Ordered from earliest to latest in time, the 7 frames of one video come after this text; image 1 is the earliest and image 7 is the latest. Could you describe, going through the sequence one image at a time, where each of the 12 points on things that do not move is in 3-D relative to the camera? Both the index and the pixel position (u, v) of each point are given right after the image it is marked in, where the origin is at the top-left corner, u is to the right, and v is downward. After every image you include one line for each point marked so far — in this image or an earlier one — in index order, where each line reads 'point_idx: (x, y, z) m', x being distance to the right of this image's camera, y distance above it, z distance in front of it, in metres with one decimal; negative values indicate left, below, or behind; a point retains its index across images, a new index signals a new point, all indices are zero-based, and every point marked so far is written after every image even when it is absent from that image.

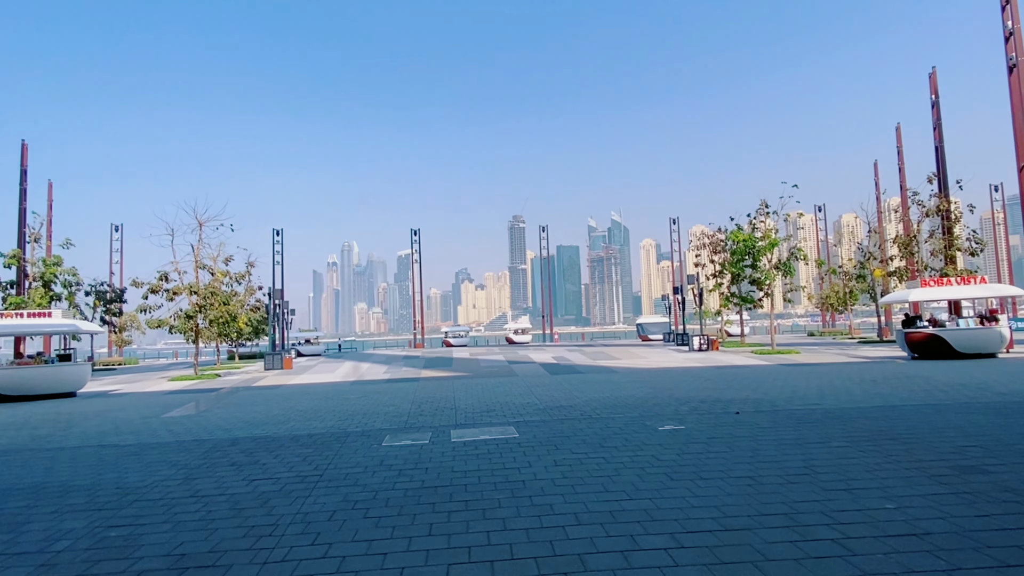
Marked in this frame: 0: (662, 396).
0: (+3.3, -2.4, +12.9) m
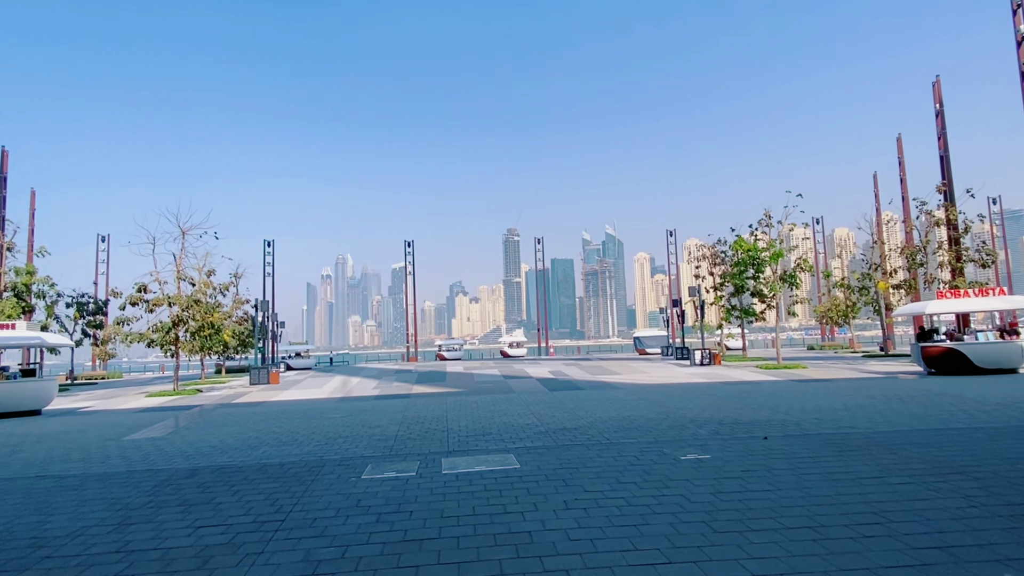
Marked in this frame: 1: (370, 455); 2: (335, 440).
0: (+3.3, -2.6, +11.8) m
1: (-2.1, -2.5, +8.9) m
2: (-3.2, -2.7, +10.6) m
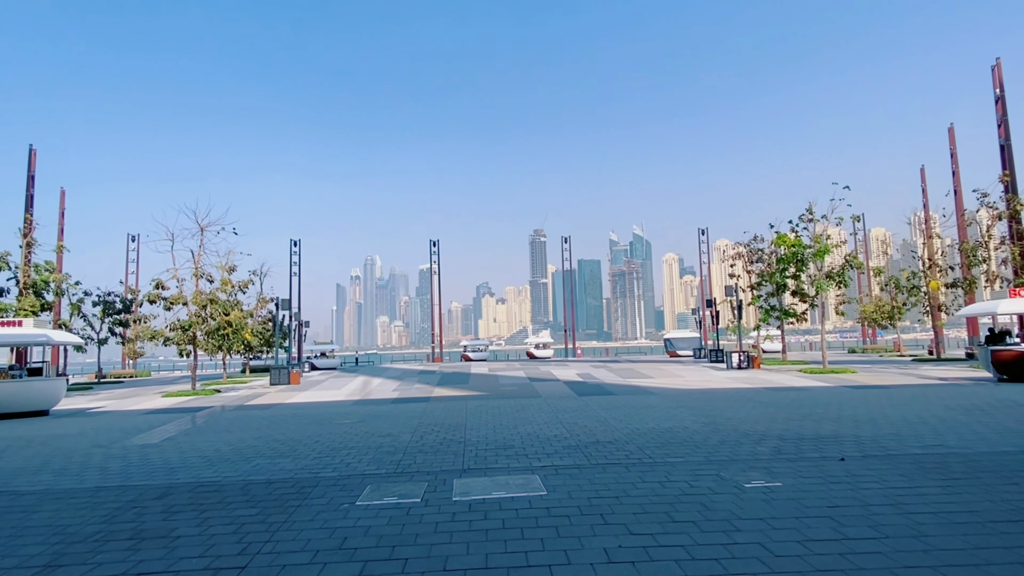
0: (+3.7, -2.5, +10.3) m
1: (-1.8, -2.4, +7.7) m
2: (-2.8, -2.6, +9.4) m
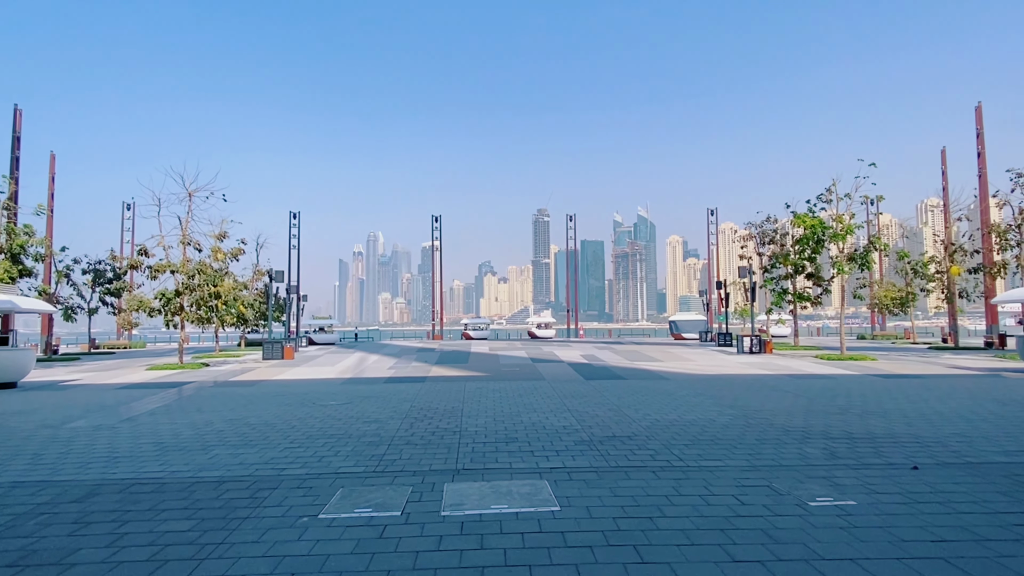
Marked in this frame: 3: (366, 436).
0: (+3.8, -2.1, +9.0) m
1: (-1.8, -2.0, +6.4) m
2: (-2.7, -2.1, +8.1) m
3: (-2.1, -2.1, +8.4) m
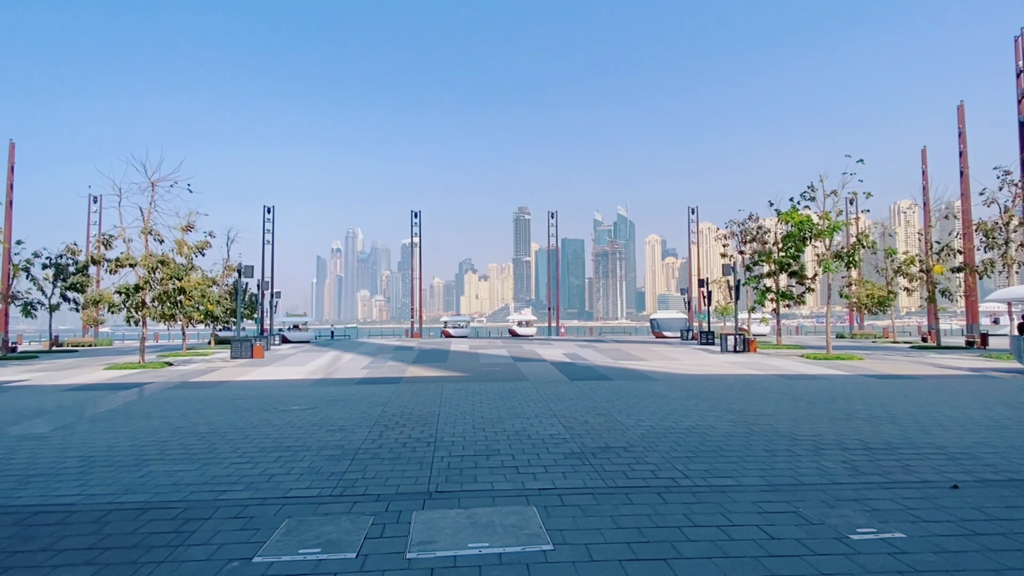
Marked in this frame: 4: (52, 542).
0: (+3.5, -2.0, +8.2) m
1: (-1.9, -1.9, +5.4) m
2: (-2.9, -2.0, +7.1) m
3: (-2.3, -2.0, +7.4) m
4: (-3.4, -1.8, +4.4) m
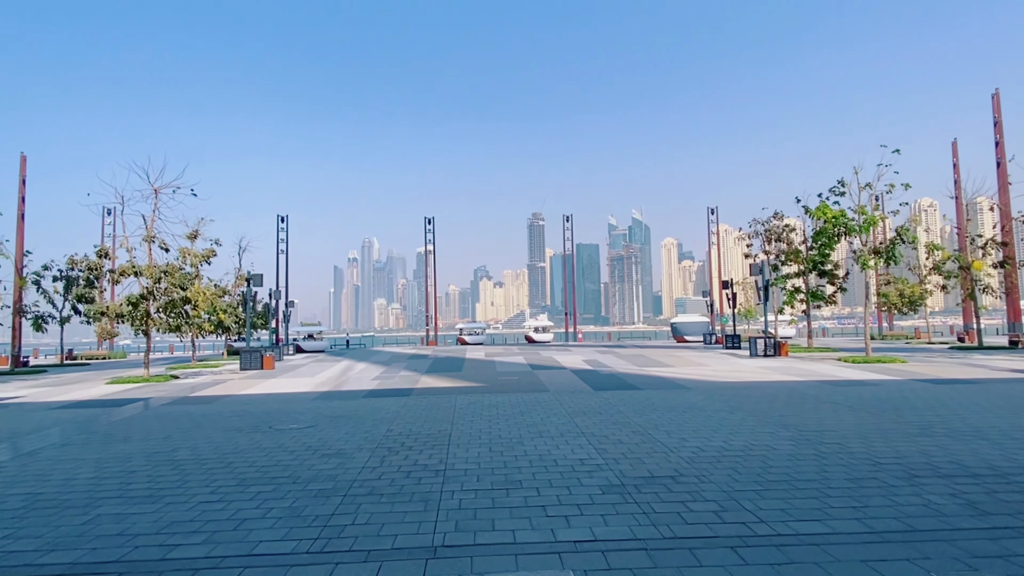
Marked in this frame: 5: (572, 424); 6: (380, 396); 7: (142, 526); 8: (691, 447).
0: (+3.8, -1.9, +6.9) m
1: (-1.7, -1.9, +4.3) m
2: (-2.7, -2.0, +6.0) m
3: (-2.0, -2.0, +6.3) m
4: (-3.2, -1.9, +3.3) m
5: (+1.0, -2.1, +9.3) m
6: (-3.3, -2.7, +14.7) m
7: (-3.1, -2.0, +4.9) m
8: (+2.3, -2.0, +7.5) m
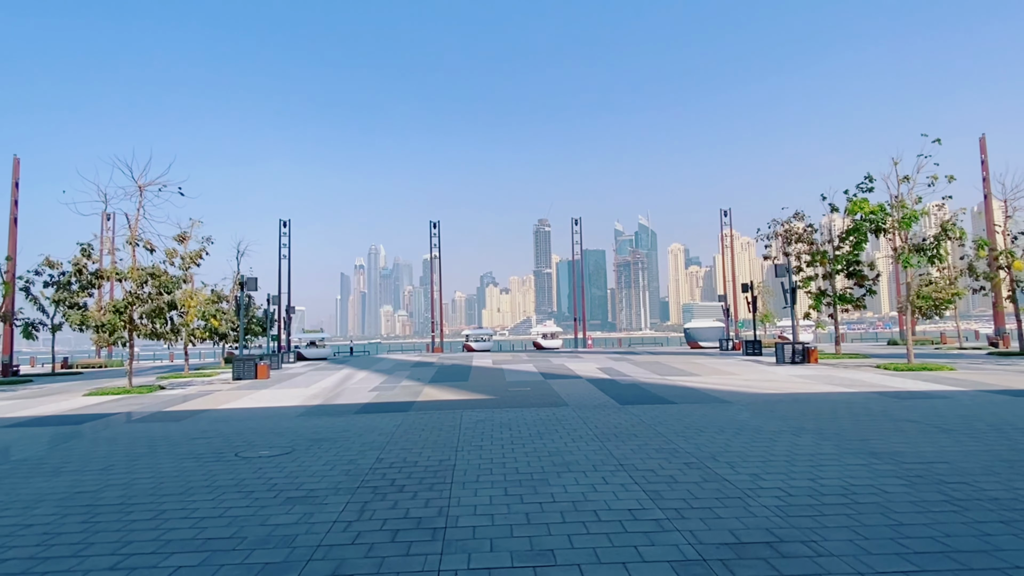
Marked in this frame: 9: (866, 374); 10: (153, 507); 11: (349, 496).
0: (+4.0, -1.8, +5.1) m
1: (-1.5, -1.8, +2.5) m
2: (-2.5, -1.9, +4.2) m
3: (-1.8, -1.9, +4.5) m
4: (-3.0, -1.7, +1.5) m
5: (+1.2, -2.0, +7.5) m
6: (-3.0, -2.7, +12.9) m
7: (-2.9, -1.9, +3.2) m
8: (+2.5, -1.9, +5.7) m
9: (+11.6, -2.8, +19.3) m
10: (-3.5, -2.1, +5.8) m
11: (-1.6, -2.0, +5.9) m
